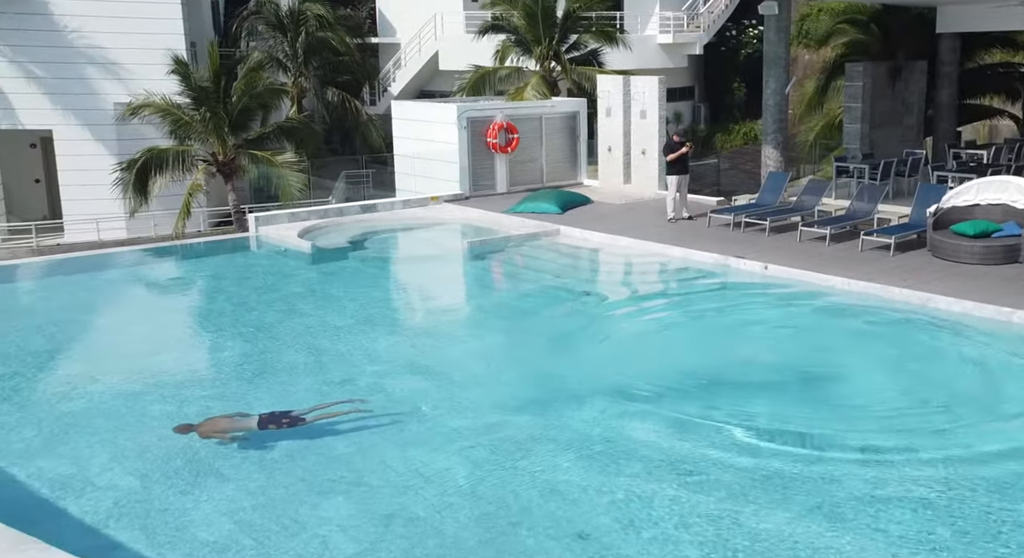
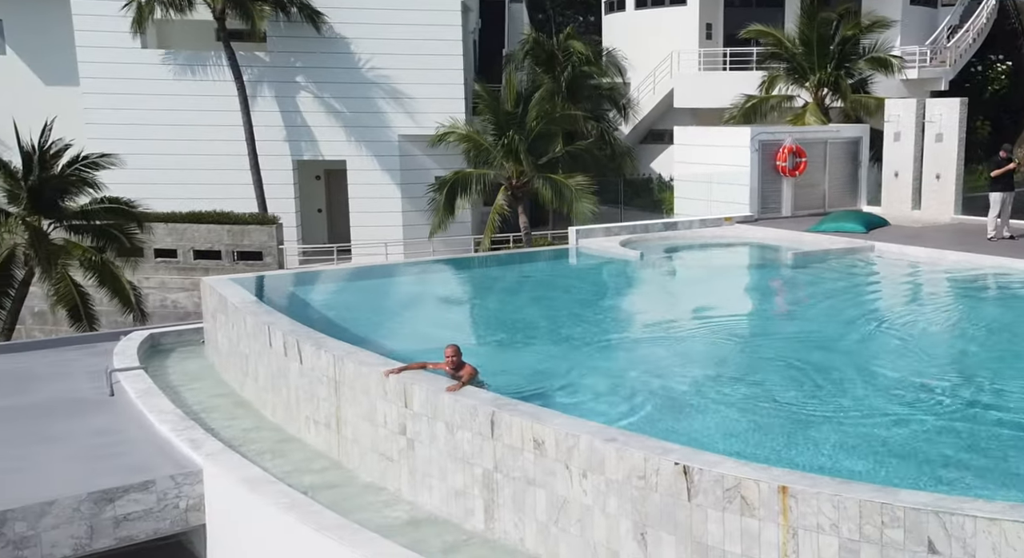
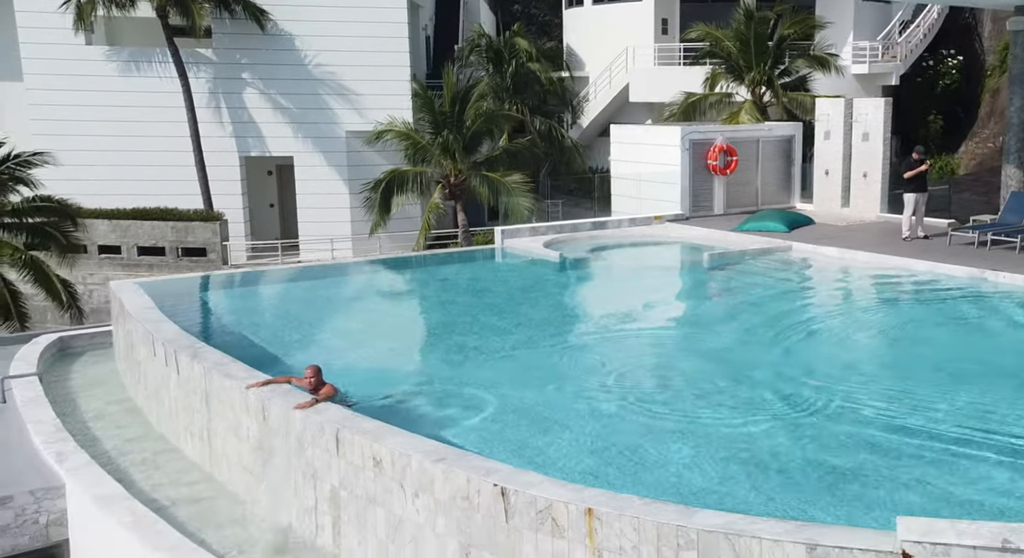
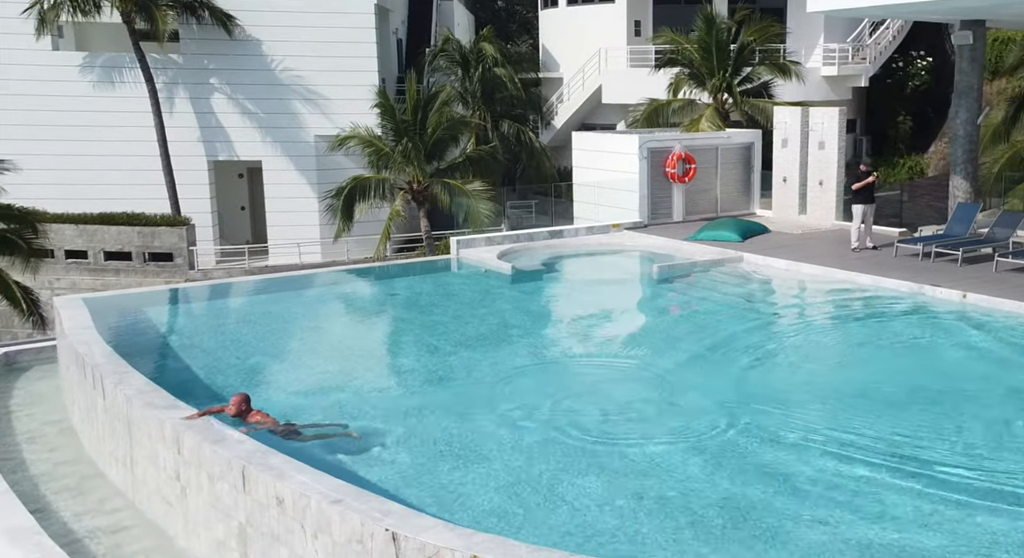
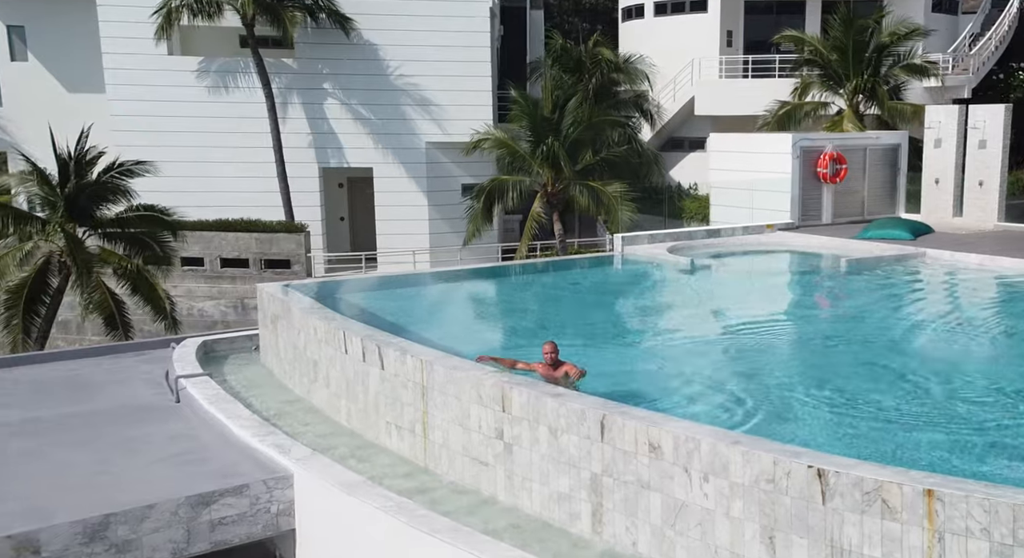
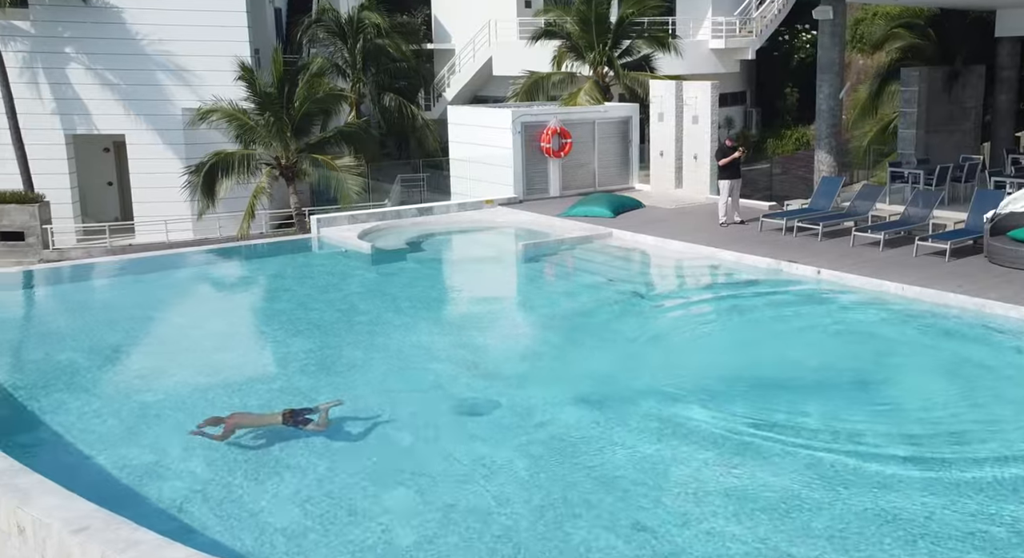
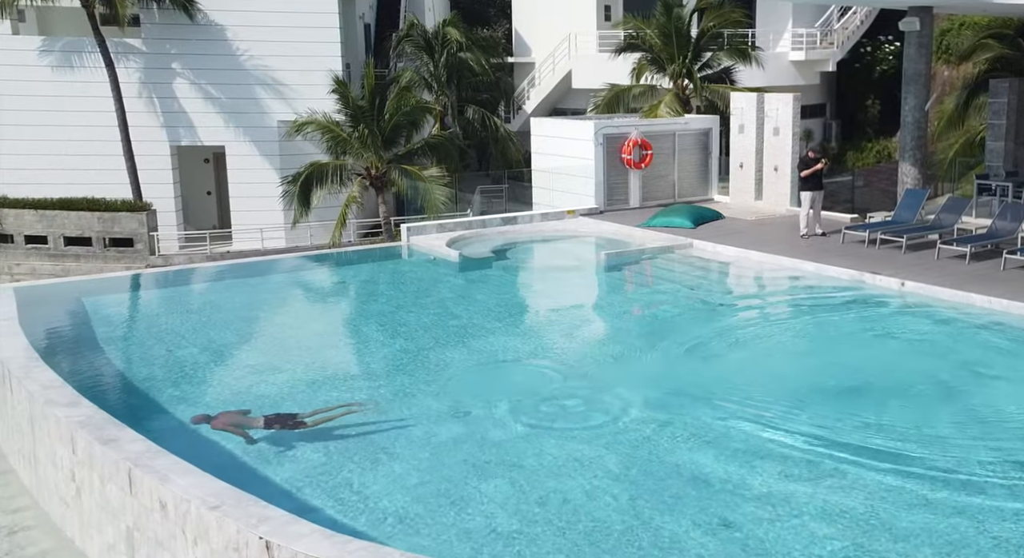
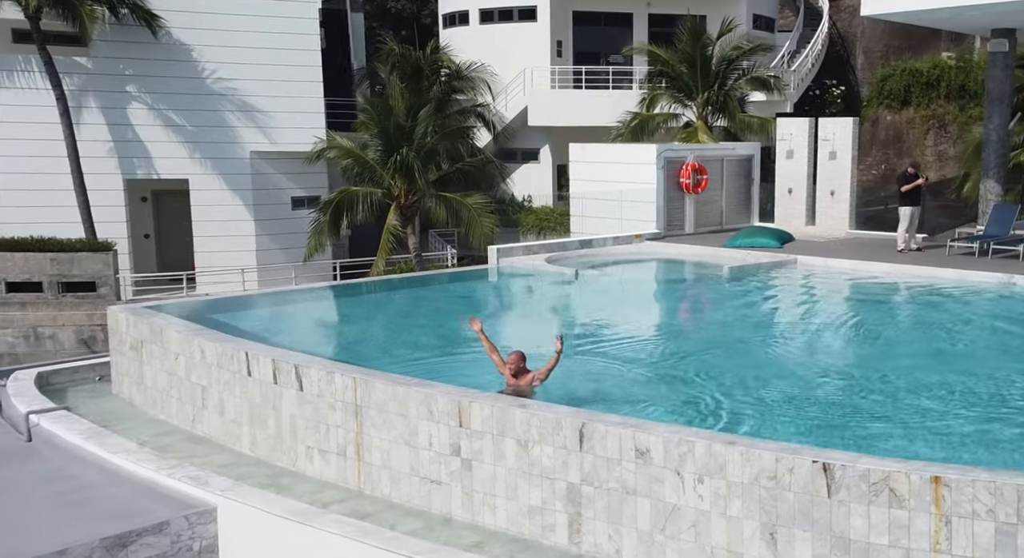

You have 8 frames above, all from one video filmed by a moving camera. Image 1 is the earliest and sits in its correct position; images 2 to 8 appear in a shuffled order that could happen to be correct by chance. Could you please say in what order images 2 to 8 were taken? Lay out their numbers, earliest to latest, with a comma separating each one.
6, 7, 4, 3, 2, 5, 8
